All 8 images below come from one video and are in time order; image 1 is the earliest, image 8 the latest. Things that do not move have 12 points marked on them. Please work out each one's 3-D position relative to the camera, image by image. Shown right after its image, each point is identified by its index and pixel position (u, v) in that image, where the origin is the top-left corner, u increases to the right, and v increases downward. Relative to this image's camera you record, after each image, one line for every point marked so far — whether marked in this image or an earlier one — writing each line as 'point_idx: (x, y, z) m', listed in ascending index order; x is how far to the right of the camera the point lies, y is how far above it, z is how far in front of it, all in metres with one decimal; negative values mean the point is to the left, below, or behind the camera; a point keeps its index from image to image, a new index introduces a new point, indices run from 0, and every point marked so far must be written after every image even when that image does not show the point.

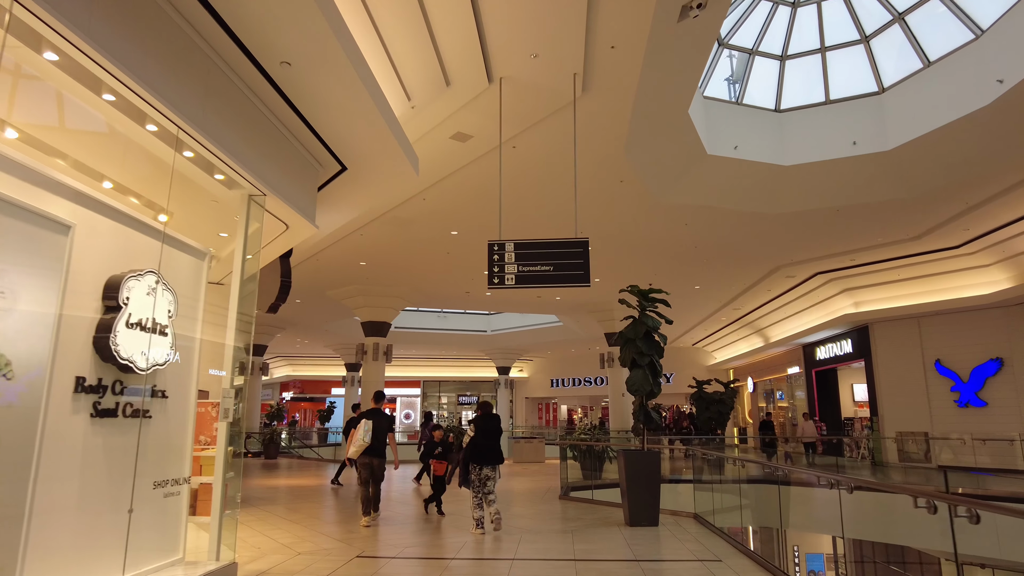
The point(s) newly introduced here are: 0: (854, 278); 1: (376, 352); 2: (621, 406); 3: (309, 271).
0: (+7.7, +0.2, +14.9) m
1: (-3.7, -1.7, +17.8) m
2: (+3.2, -3.4, +19.1) m
3: (-4.6, +0.4, +14.7) m
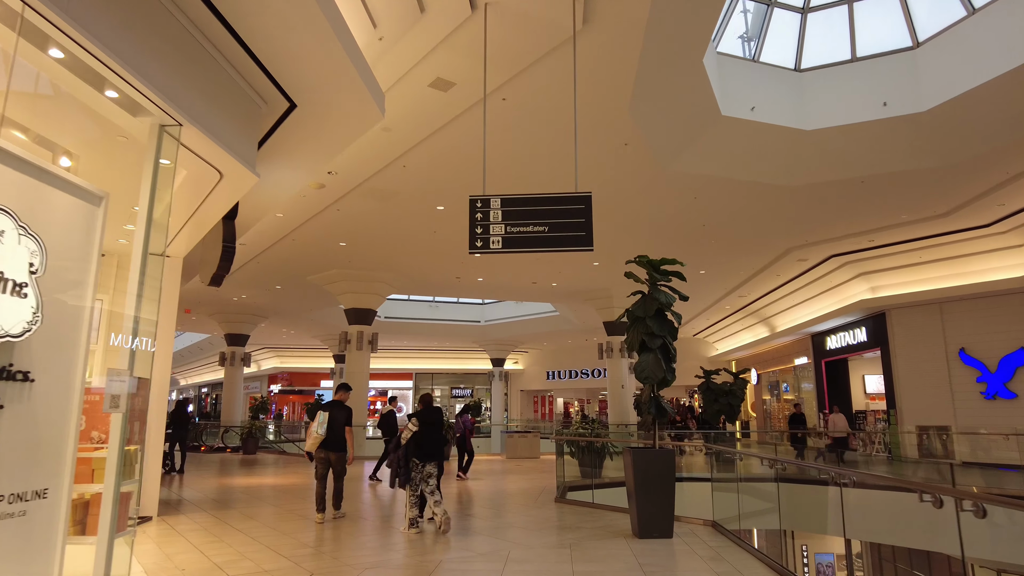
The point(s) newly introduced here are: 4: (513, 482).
0: (+7.6, +0.6, +13.9) m
1: (-3.9, -1.3, +16.8) m
2: (+3.0, -3.0, +18.1) m
3: (-4.7, +0.7, +13.7) m
4: (0.0, -3.2, +10.9) m
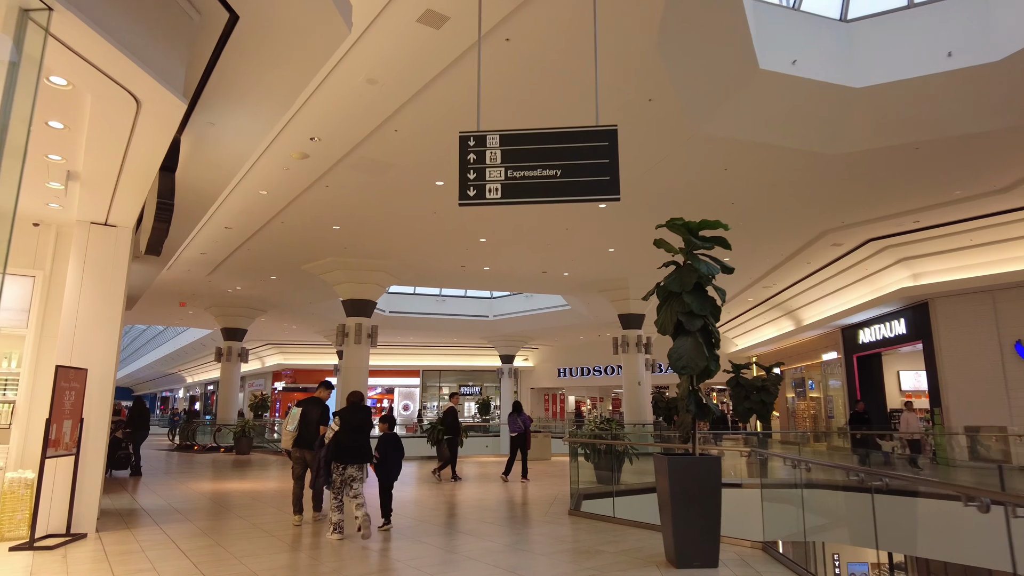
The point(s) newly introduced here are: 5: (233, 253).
0: (+7.7, +0.8, +12.7) m
1: (-3.7, -1.1, +15.8) m
2: (+3.2, -2.8, +17.0) m
3: (-4.5, +1.0, +12.6) m
4: (+0.1, -3.0, +9.8) m
5: (-5.9, +0.7, +14.1) m
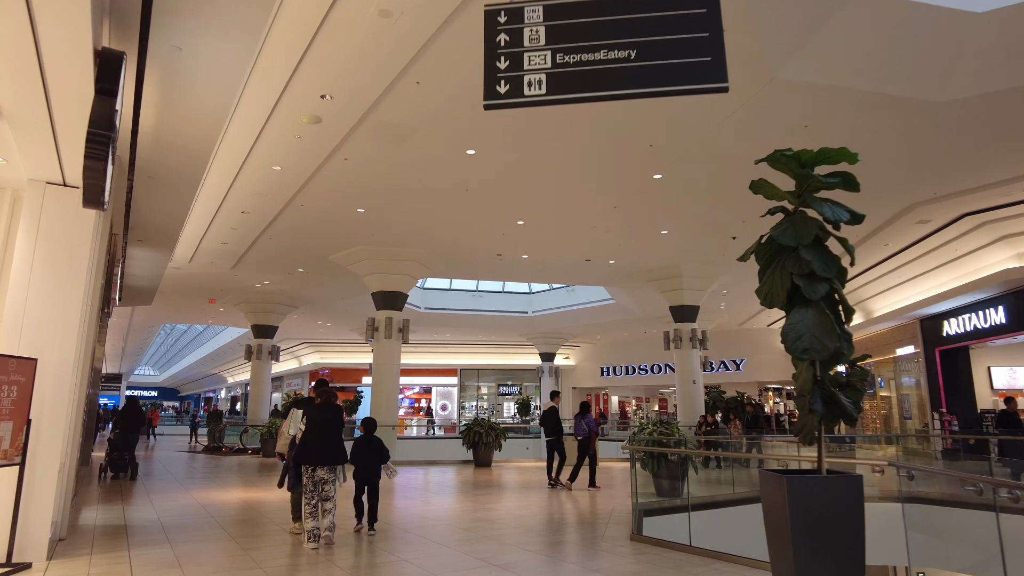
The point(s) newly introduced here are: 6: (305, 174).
0: (+8.4, +1.1, +11.0) m
1: (-2.7, -0.9, +14.7) m
2: (+4.2, -2.5, +15.5) m
3: (-3.8, +1.2, +11.7) m
4: (+0.7, -2.8, +8.6) m
5: (-5.1, +0.9, +13.2) m
6: (-2.9, +1.6, +9.3) m
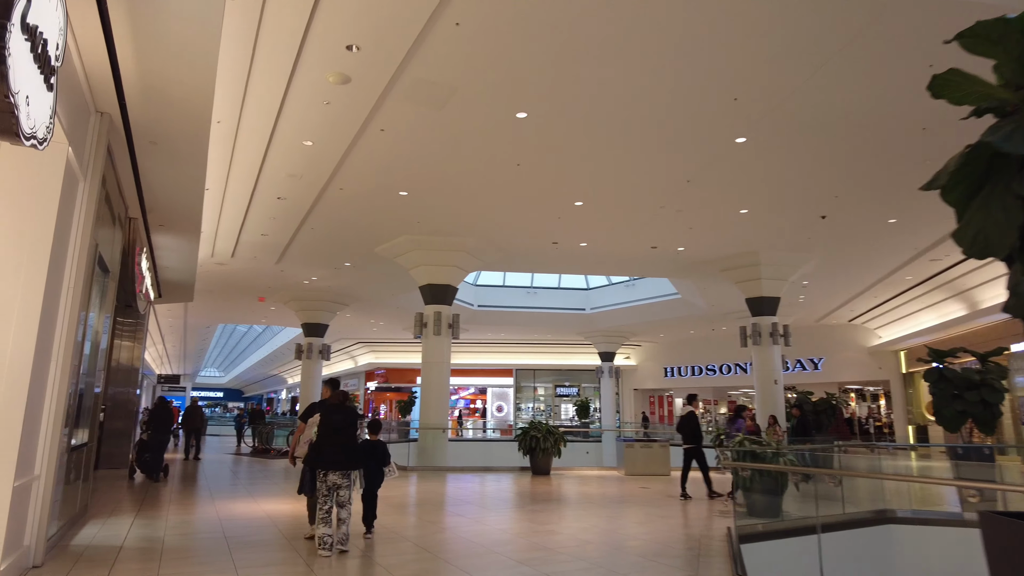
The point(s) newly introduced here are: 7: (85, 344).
0: (+9.3, +1.4, +9.1) m
1: (-1.5, -0.8, +13.7) m
2: (+5.5, -2.3, +14.0) m
3: (-2.9, +1.3, +10.8) m
4: (+1.4, -2.6, +7.3) m
5: (-4.1, +1.0, +12.4) m
6: (-2.2, +1.7, +8.3) m
7: (-3.6, -0.5, +5.5) m
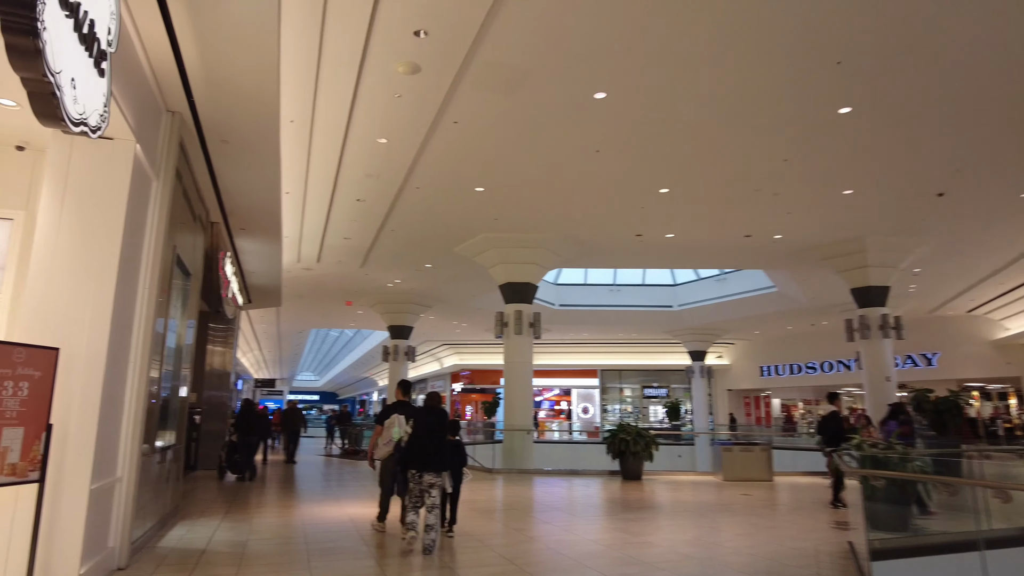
0: (+10.2, +1.7, +7.5) m
1: (+0.2, -0.7, +13.4) m
2: (+7.2, -2.1, +12.8) m
3: (-1.6, +1.3, +10.7) m
4: (+2.3, -2.5, +6.7) m
5: (-2.5, +1.0, +12.4) m
6: (-1.2, +1.8, +8.2) m
7: (-2.9, -0.5, +5.5) m
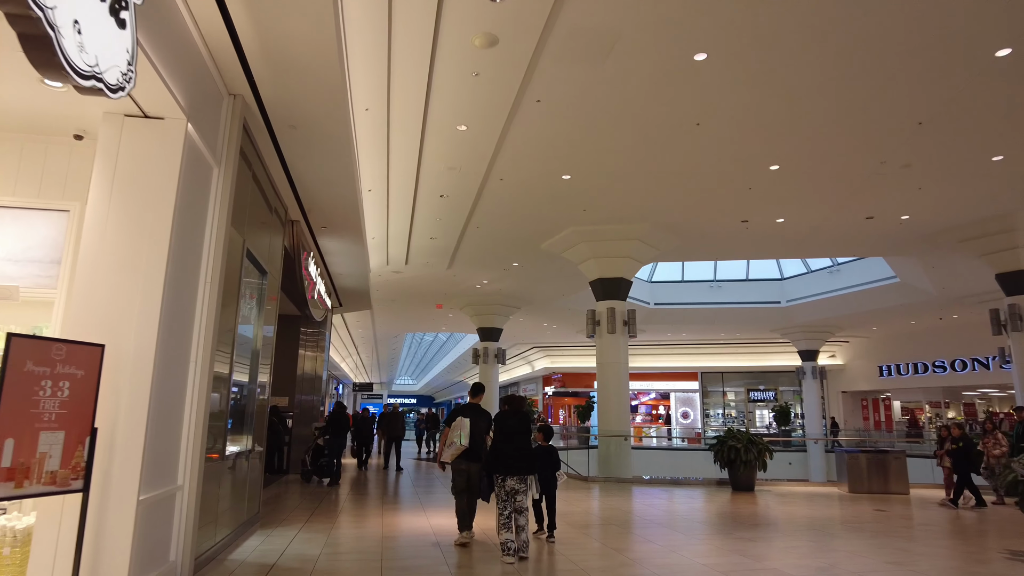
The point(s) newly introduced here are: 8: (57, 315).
0: (+11.1, +2.1, +5.4) m
1: (+2.0, -0.7, +12.7) m
2: (+8.9, -1.8, +11.0) m
3: (-0.2, +1.3, +10.2) m
4: (+3.2, -2.3, +5.7) m
5: (-0.9, +1.0, +12.1) m
6: (-0.2, +1.8, +7.7) m
7: (-2.2, -0.4, +5.3) m
8: (-2.5, -0.2, +3.6) m
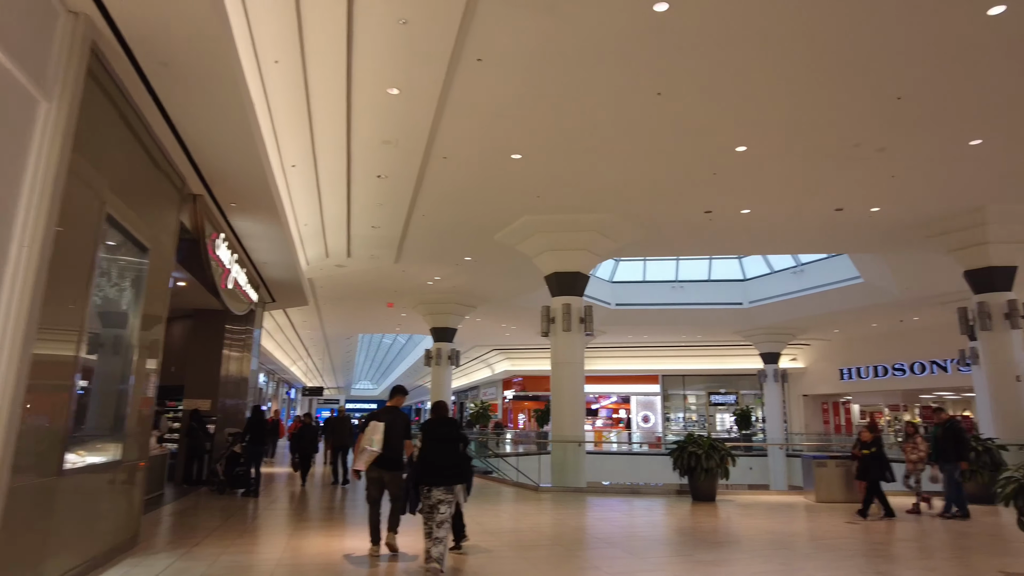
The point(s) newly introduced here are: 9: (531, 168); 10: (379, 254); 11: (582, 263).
0: (+10.5, +2.2, +5.1) m
1: (+1.1, -0.6, +11.9) m
2: (+8.1, -1.8, +10.6) m
3: (-1.0, +1.4, +9.3) m
4: (+2.7, -2.2, +4.9) m
5: (-1.8, +1.1, +11.1) m
6: (-0.8, +2.0, +6.8) m
7: (-2.7, -0.3, +4.3) m
8: (-2.9, 0.0, +2.6) m
9: (+0.2, +1.6, +8.5) m
10: (-2.7, +0.7, +13.1) m
11: (+1.2, +0.4, +11.5) m
